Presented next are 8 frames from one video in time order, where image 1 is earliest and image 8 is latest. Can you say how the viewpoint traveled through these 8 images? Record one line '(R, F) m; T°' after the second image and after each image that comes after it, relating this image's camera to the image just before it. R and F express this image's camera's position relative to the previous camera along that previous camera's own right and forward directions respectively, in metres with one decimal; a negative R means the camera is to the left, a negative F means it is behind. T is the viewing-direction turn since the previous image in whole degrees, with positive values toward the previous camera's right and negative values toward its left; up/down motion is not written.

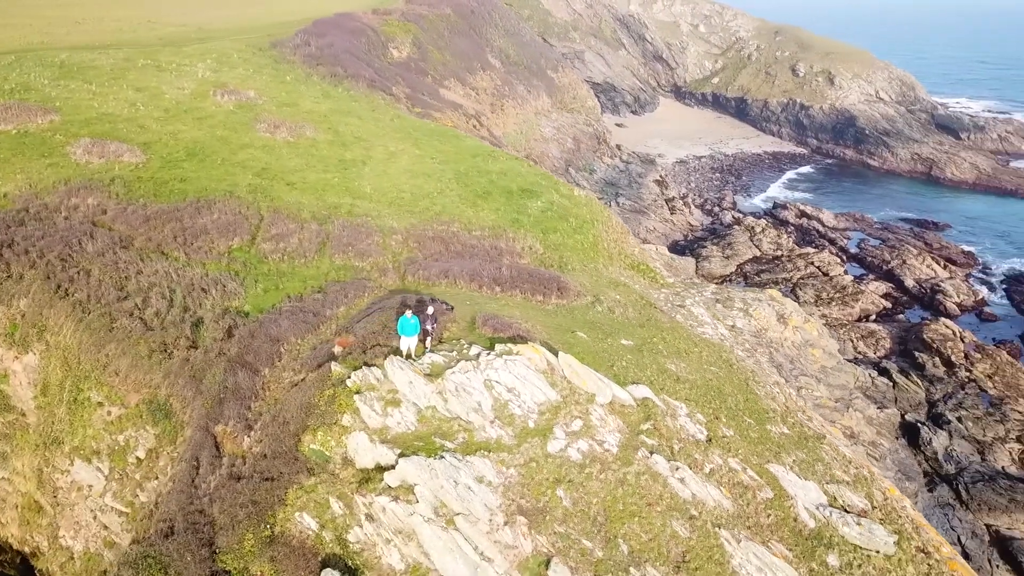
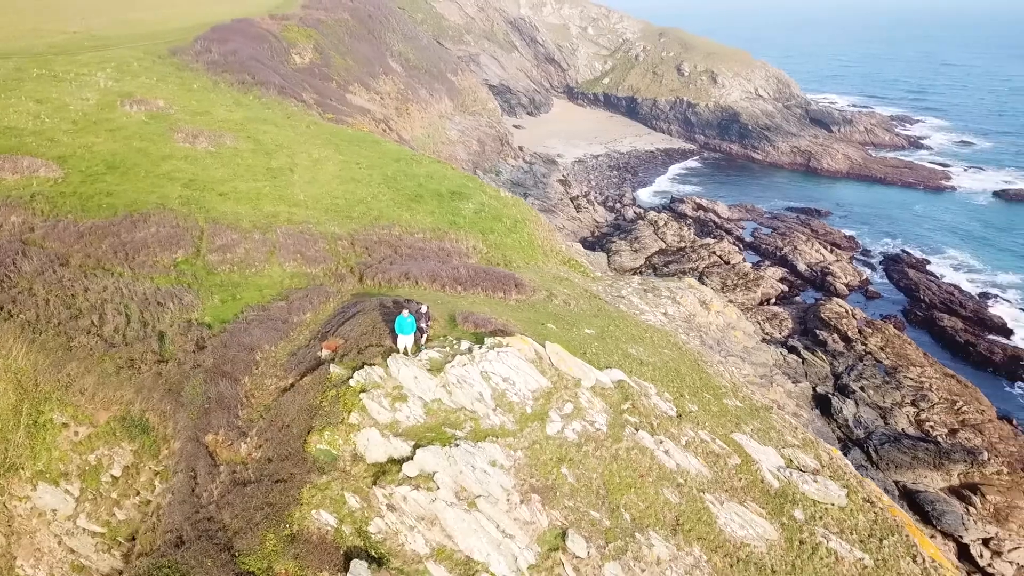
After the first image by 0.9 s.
(-1.6, -0.7) m; +8°
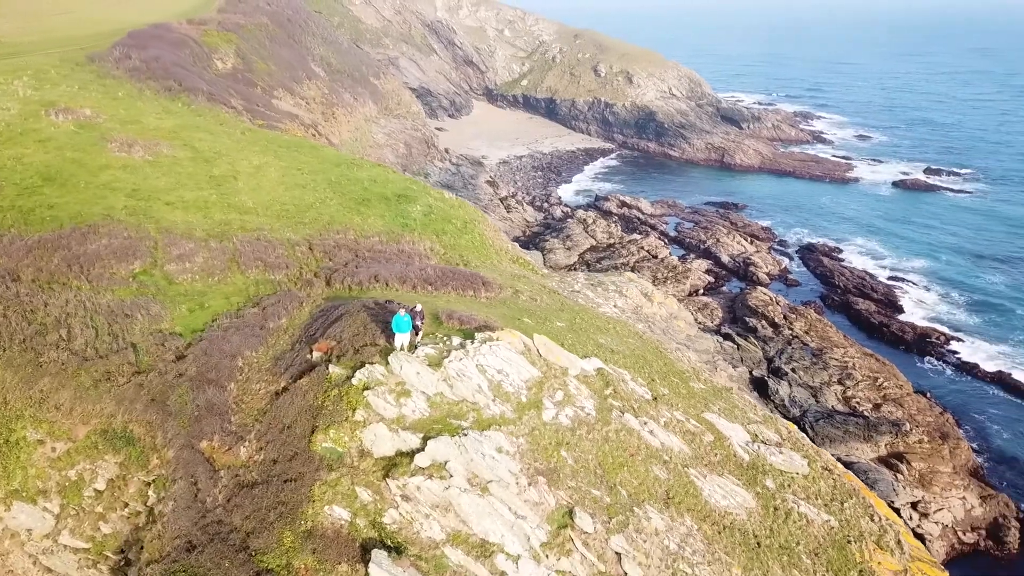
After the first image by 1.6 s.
(-1.2, -0.6) m; +6°
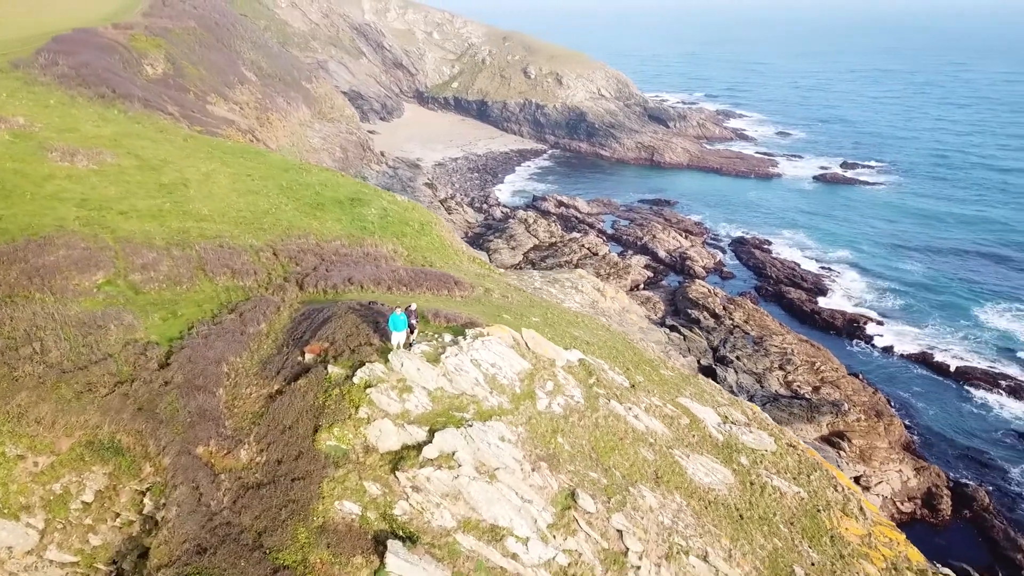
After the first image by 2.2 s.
(-1.1, -0.5) m; +5°
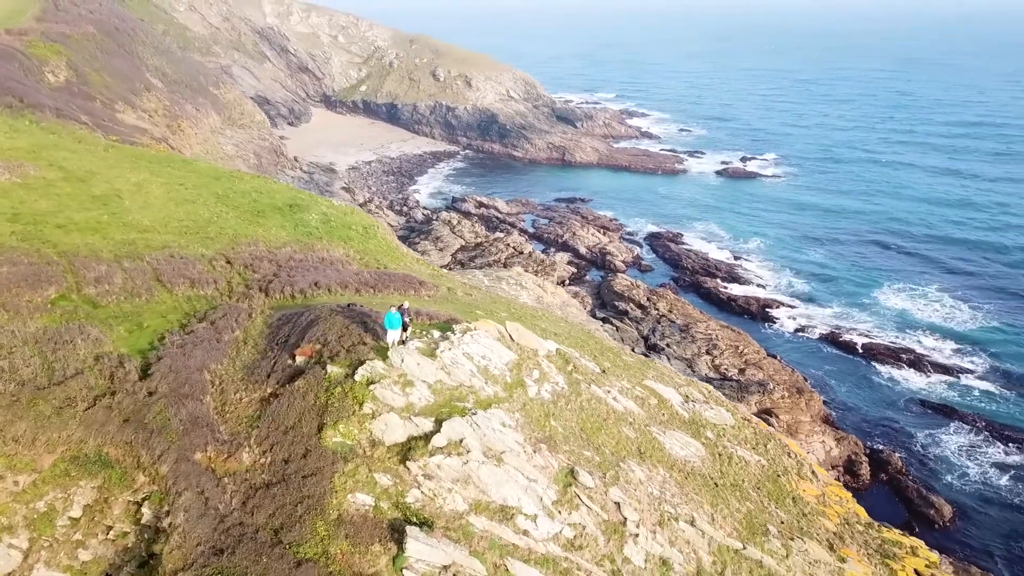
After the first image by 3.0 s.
(-1.5, -0.7) m; +7°
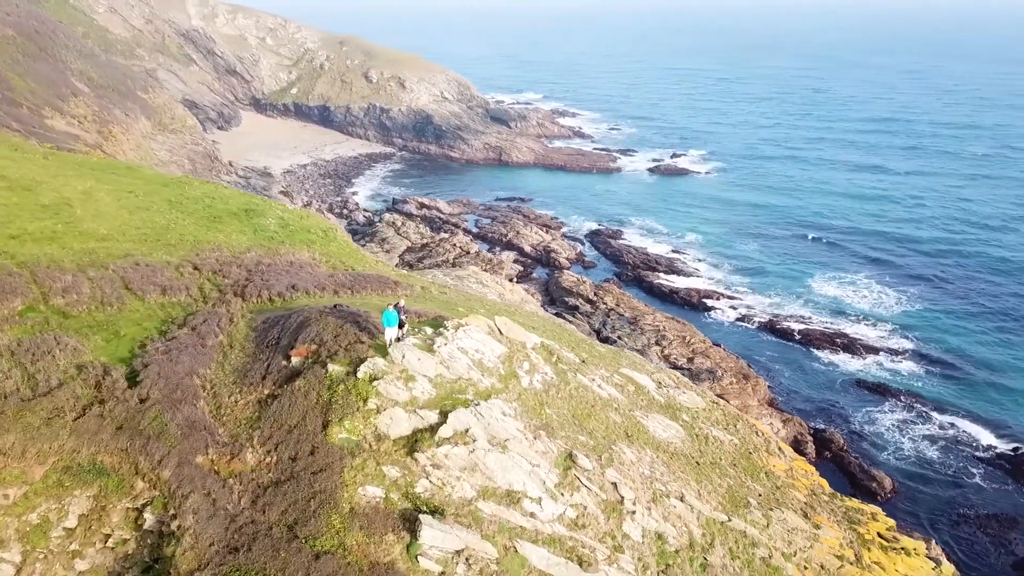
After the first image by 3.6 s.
(-1.2, -0.6) m; +5°
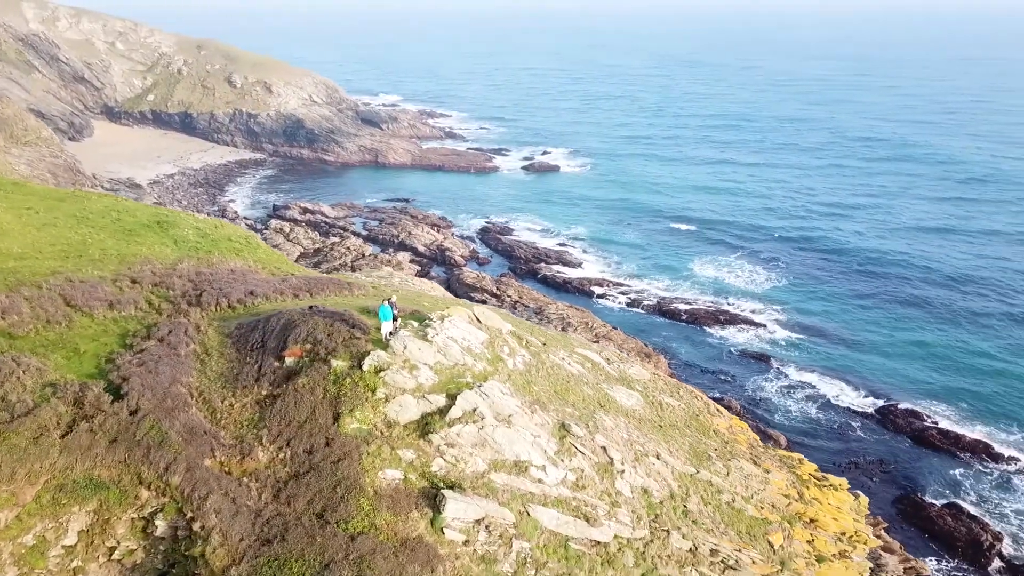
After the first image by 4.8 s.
(-2.4, -1.1) m; +10°
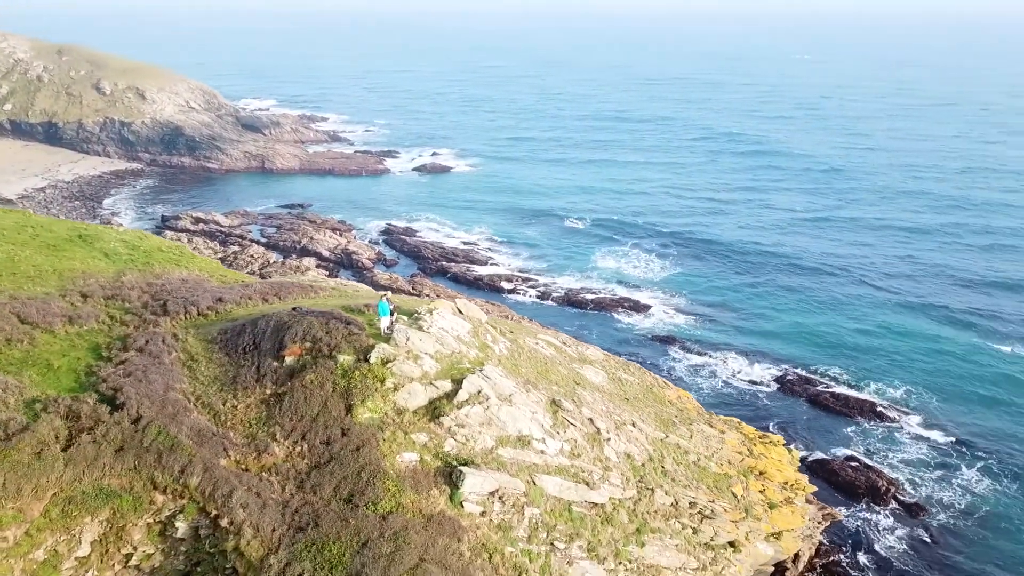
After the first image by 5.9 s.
(-2.3, -1.1) m; +9°
